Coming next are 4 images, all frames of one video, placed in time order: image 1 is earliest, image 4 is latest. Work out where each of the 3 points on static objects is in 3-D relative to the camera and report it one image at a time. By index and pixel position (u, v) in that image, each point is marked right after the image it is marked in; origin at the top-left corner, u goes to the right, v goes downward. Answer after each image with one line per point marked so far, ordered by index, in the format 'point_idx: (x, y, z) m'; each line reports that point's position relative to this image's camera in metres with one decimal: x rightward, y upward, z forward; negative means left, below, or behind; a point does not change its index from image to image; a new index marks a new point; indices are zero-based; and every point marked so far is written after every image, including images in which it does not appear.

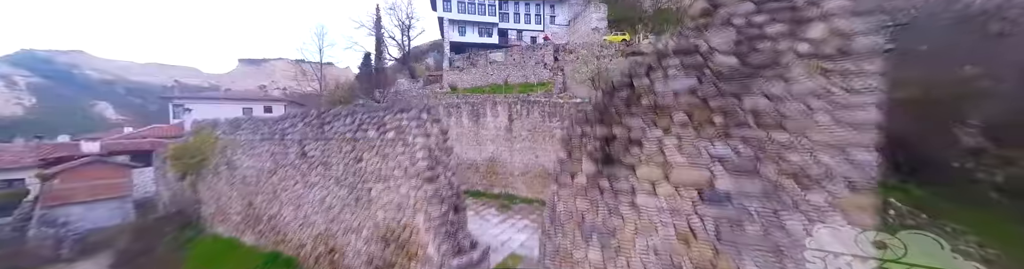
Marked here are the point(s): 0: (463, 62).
0: (-3.4, +5.0, +16.5) m
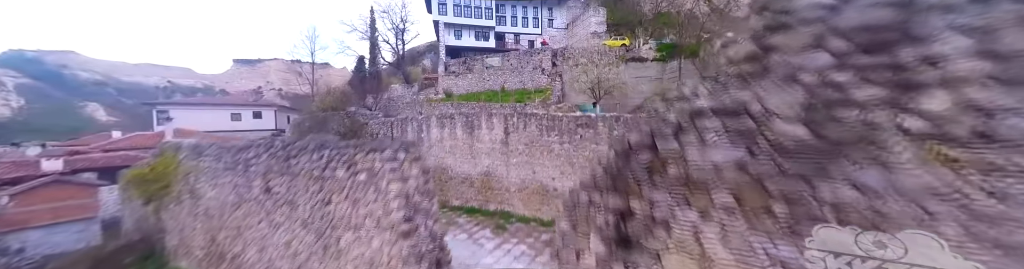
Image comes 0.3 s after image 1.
0: (-3.6, +4.6, +16.1) m
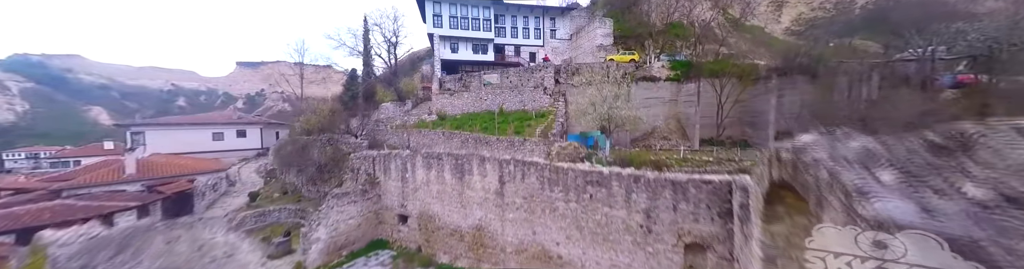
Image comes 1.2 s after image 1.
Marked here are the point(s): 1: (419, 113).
0: (-3.6, +3.2, +15.0) m
1: (-5.6, +1.3, +14.2) m
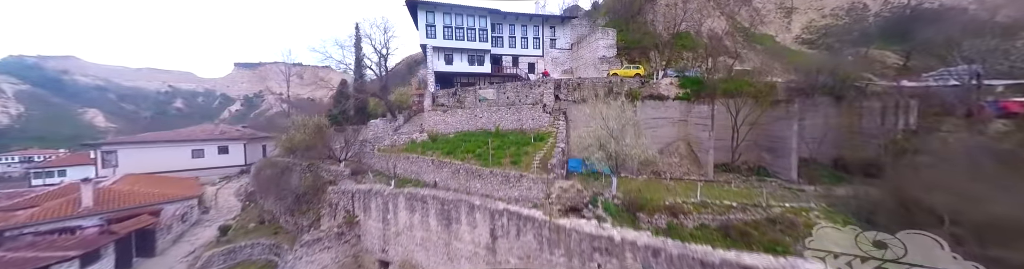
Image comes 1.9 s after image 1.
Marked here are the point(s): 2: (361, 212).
0: (-3.8, +2.1, +14.1) m
1: (-5.7, +0.2, +13.3) m
2: (-4.9, -2.5, +7.7) m
